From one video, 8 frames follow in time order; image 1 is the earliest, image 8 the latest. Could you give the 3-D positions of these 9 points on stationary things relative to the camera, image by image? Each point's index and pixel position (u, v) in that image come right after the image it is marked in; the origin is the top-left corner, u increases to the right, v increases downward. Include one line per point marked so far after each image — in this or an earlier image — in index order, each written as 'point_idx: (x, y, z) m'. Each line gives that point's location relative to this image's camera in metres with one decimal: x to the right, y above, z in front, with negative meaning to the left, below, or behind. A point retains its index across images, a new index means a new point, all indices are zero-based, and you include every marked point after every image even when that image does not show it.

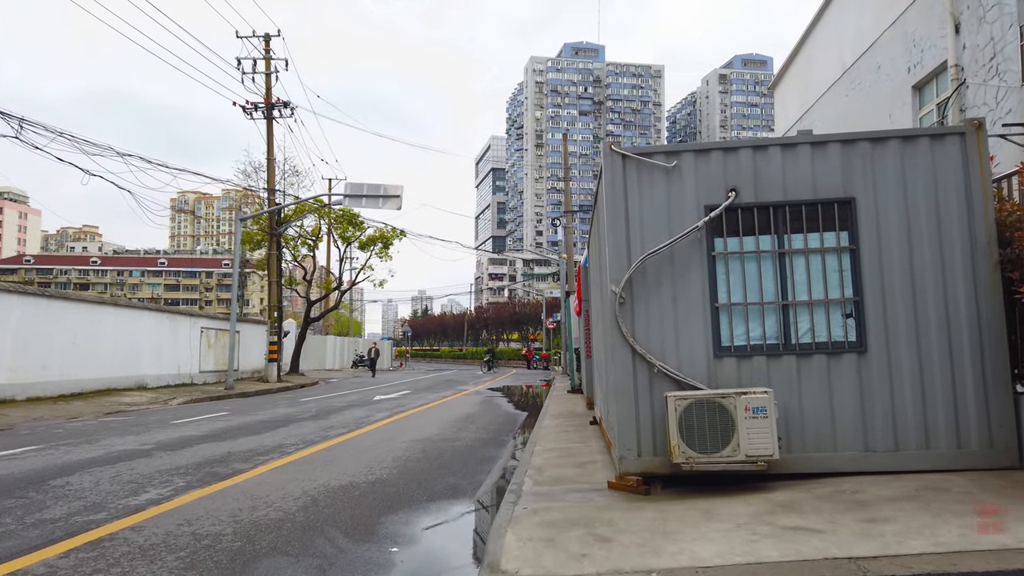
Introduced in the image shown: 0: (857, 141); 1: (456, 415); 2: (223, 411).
0: (+2.6, +1.1, +5.7) m
1: (-1.0, -2.3, +13.8) m
2: (-5.5, -2.4, +14.6) m
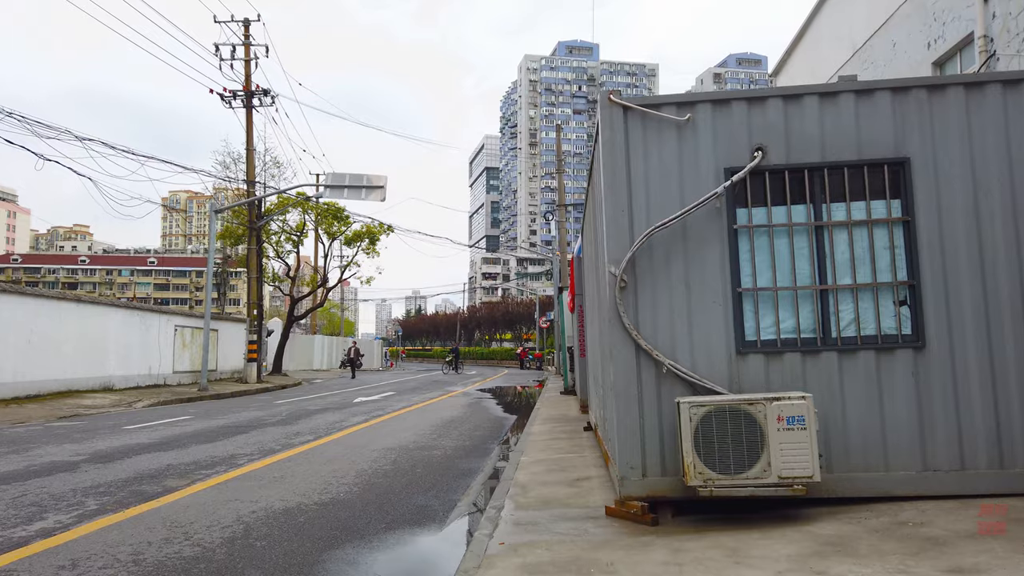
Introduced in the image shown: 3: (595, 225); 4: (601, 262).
0: (+2.4, +1.2, +4.6) m
1: (-1.2, -2.2, +12.7) m
2: (-5.7, -2.2, +13.5) m
3: (+0.7, +0.5, +5.9) m
4: (+0.7, +0.2, +5.5) m
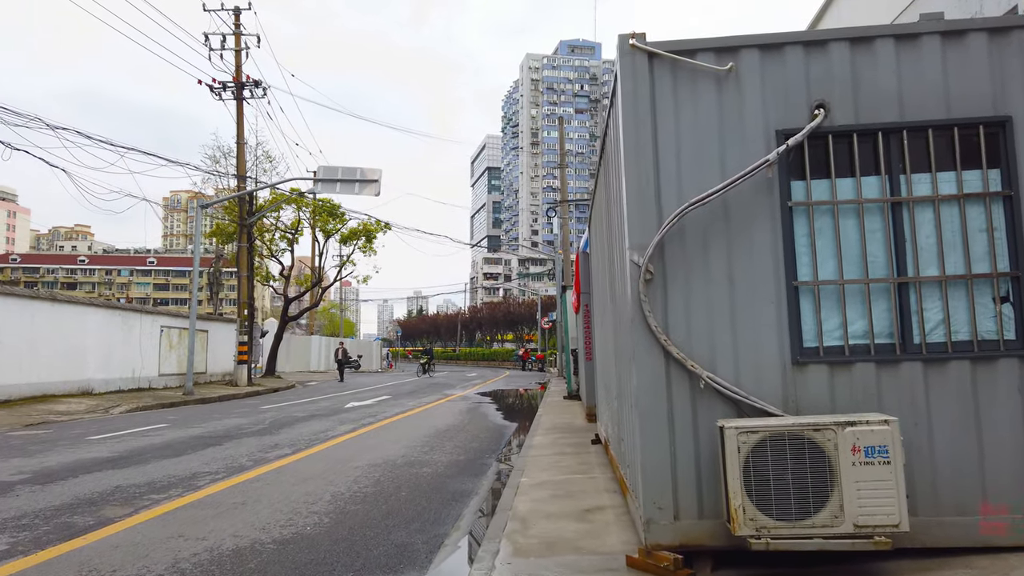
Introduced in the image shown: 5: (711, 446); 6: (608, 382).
0: (+2.4, +1.2, +3.7) m
1: (-1.2, -2.1, +11.8) m
2: (-5.7, -2.2, +12.6) m
3: (+0.7, +0.5, +5.0) m
4: (+0.6, +0.2, +4.5) m
5: (+0.9, -0.7, +3.7) m
6: (+0.8, -0.8, +6.7) m
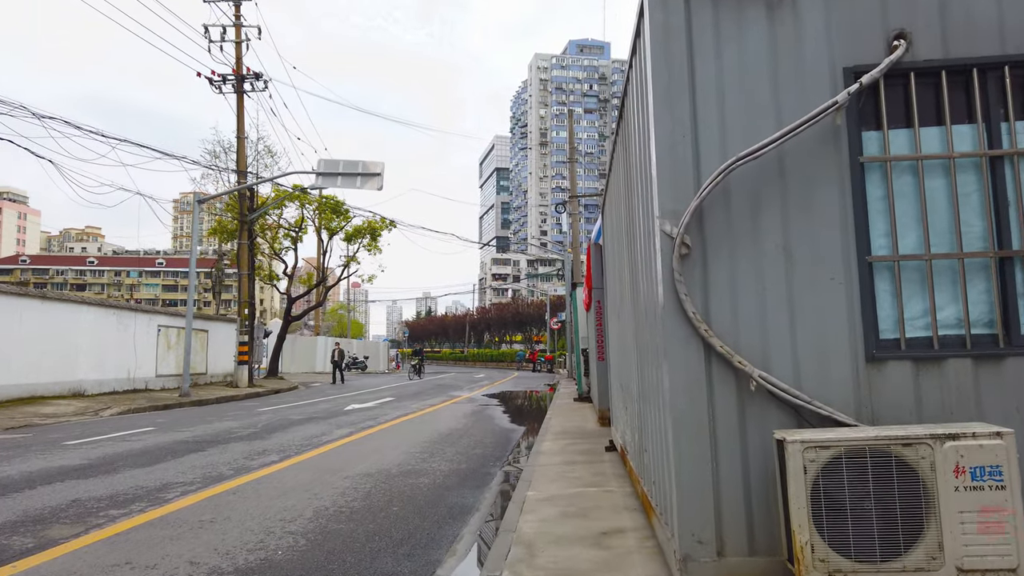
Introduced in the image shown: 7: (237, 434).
0: (+2.4, +1.3, +2.9) m
1: (-1.1, -2.1, +11.1) m
2: (-5.6, -2.1, +11.9) m
3: (+0.7, +0.6, +4.2) m
4: (+0.7, +0.3, +3.8) m
5: (+1.0, -0.7, +2.9) m
6: (+0.9, -0.7, +5.9) m
7: (-3.8, -2.0, +10.6) m
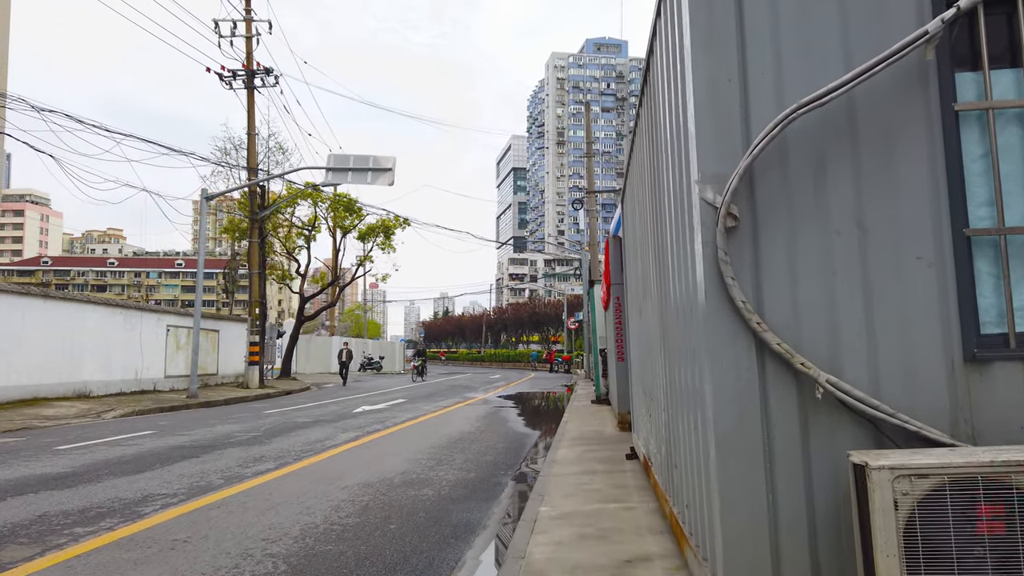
0: (+2.4, +1.4, +2.3) m
1: (-0.9, -2.0, +10.5) m
2: (-5.4, -2.1, +11.4) m
3: (+0.7, +0.7, +3.6) m
4: (+0.7, +0.4, +3.2) m
5: (+1.0, -0.6, +2.3) m
6: (+1.0, -0.7, +5.3) m
7: (-3.6, -2.0, +10.1) m
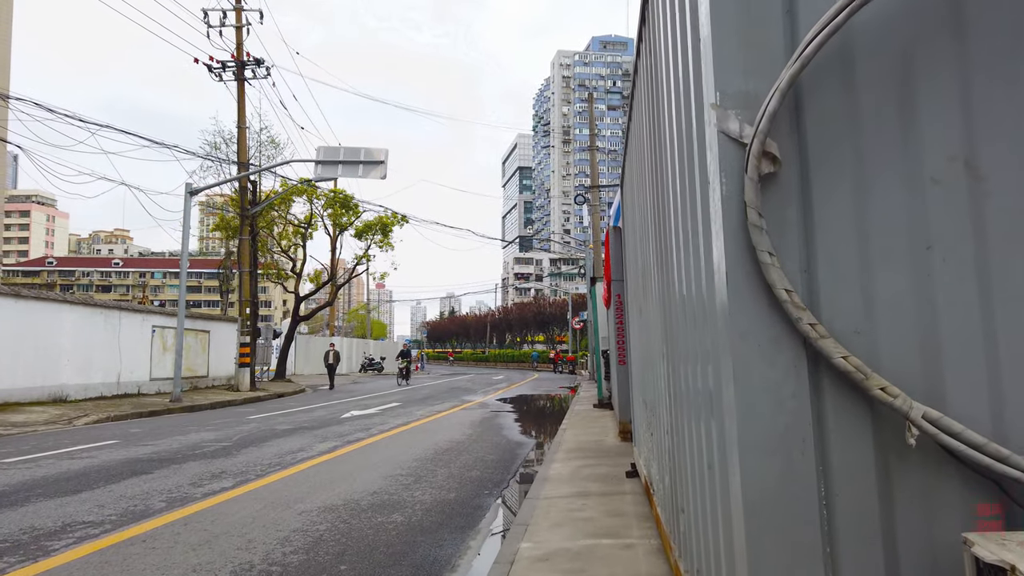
0: (+2.2, +1.4, +1.4) m
1: (-1.0, -2.0, +9.6) m
2: (-5.5, -2.1, +10.6) m
3: (+0.6, +0.7, +2.8) m
4: (+0.5, +0.4, +2.3) m
5: (+0.8, -0.6, +1.4) m
6: (+0.8, -0.6, +4.5) m
7: (-3.7, -1.9, +9.2) m
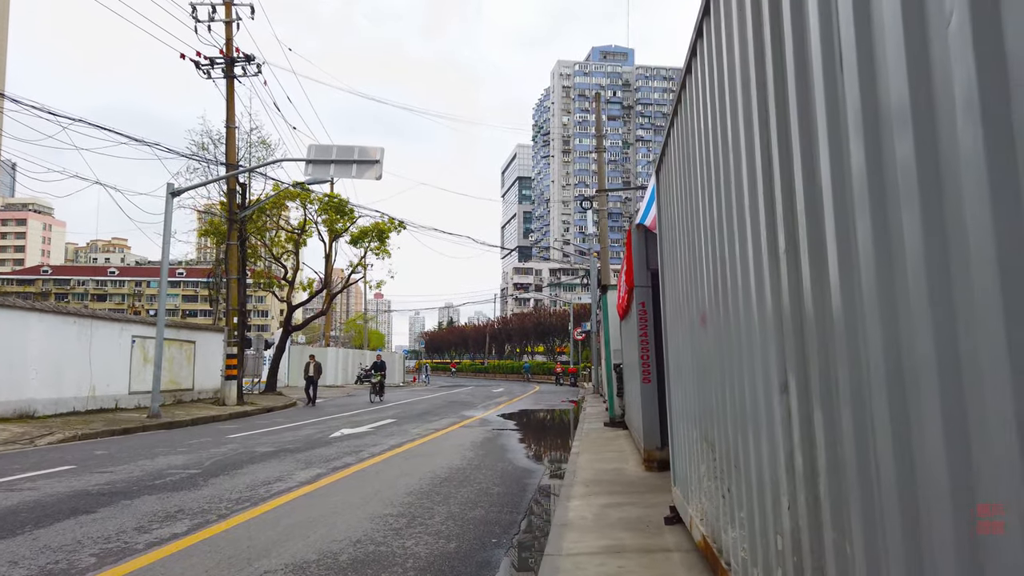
0: (+2.3, +1.5, +0.3) m
1: (-0.9, -2.1, +8.5) m
2: (-5.4, -2.1, +9.5) m
3: (+0.7, +0.7, +1.7) m
4: (+0.6, +0.4, +1.2) m
5: (+0.9, -0.5, +0.3) m
6: (+0.9, -0.7, +3.3) m
7: (-3.6, -2.0, +8.1) m
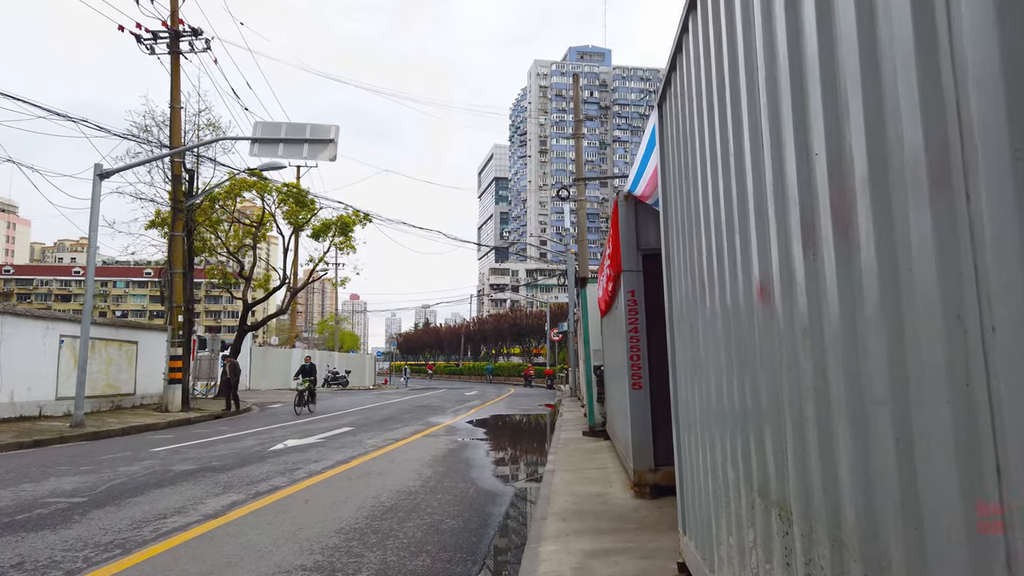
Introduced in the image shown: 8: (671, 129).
0: (+2.2, +1.6, -1.2) m
1: (-1.3, -1.9, +6.9) m
2: (-5.8, -2.0, +7.8) m
3: (+0.5, +0.9, +0.2) m
4: (+0.5, +0.6, -0.3) m
5: (+0.8, -0.4, -1.2) m
6: (+0.7, -0.5, +1.8) m
7: (-4.0, -1.9, +6.4) m
8: (+0.8, +0.8, +3.5) m
